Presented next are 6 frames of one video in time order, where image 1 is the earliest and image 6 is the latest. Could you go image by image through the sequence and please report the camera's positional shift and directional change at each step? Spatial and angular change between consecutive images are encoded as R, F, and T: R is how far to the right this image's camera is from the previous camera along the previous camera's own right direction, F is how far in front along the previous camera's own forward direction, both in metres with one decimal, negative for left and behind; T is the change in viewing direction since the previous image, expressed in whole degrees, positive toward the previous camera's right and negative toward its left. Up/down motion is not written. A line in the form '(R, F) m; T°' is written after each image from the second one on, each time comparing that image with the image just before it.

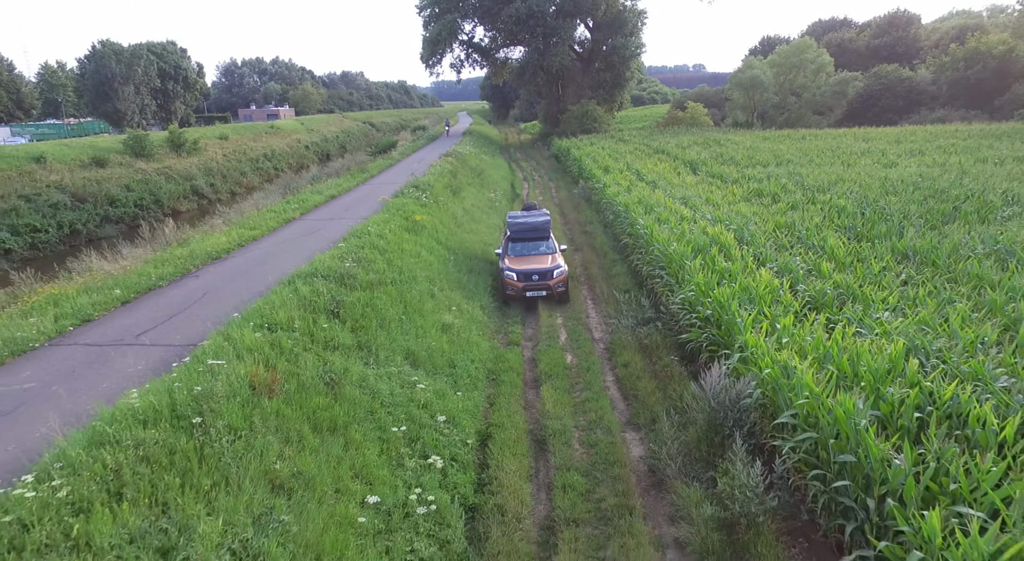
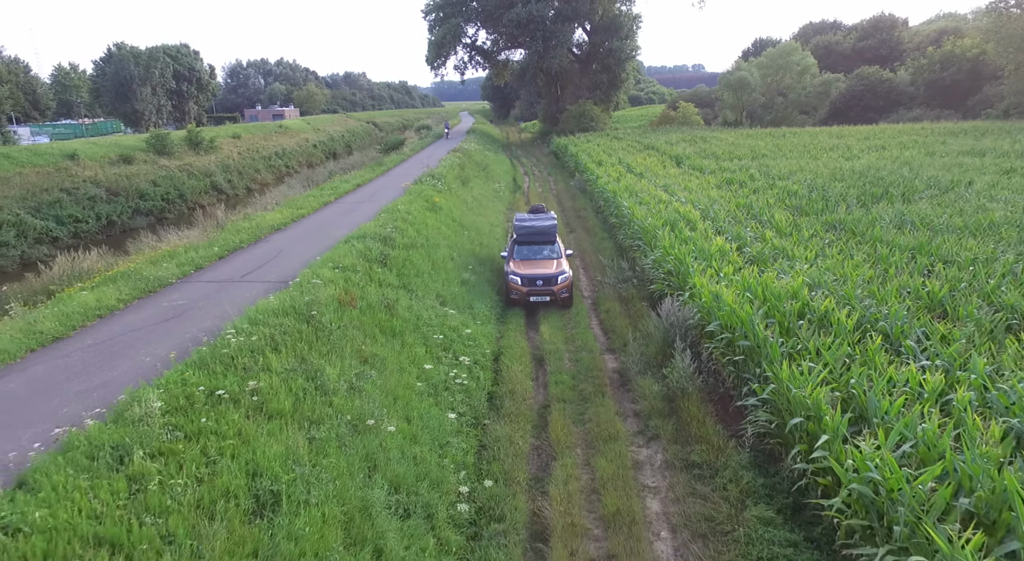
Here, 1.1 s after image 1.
(-0.1, -2.6) m; 0°
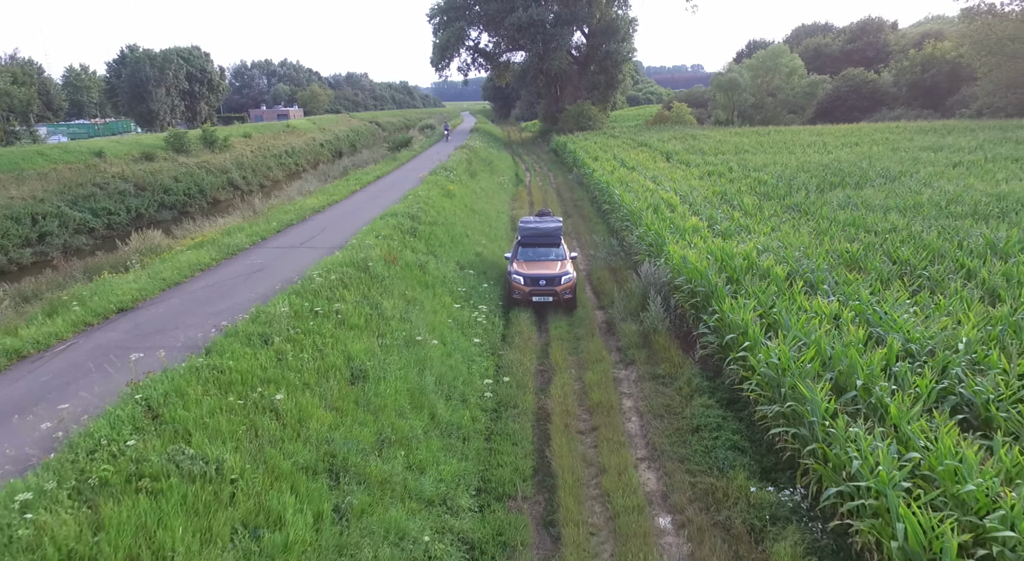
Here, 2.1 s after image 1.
(-0.2, -2.4) m; 0°
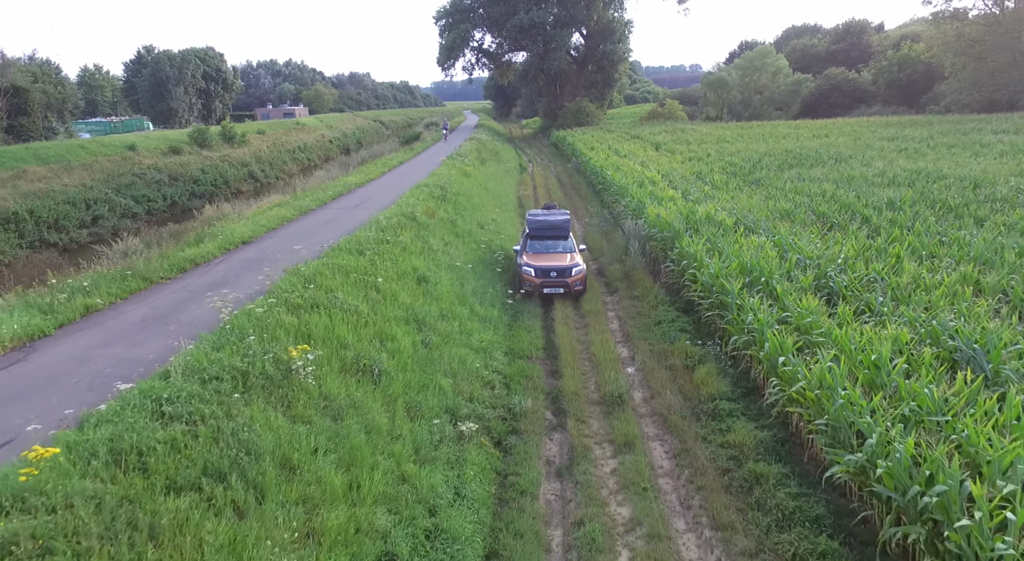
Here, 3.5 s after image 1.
(-0.3, -3.3) m; 0°
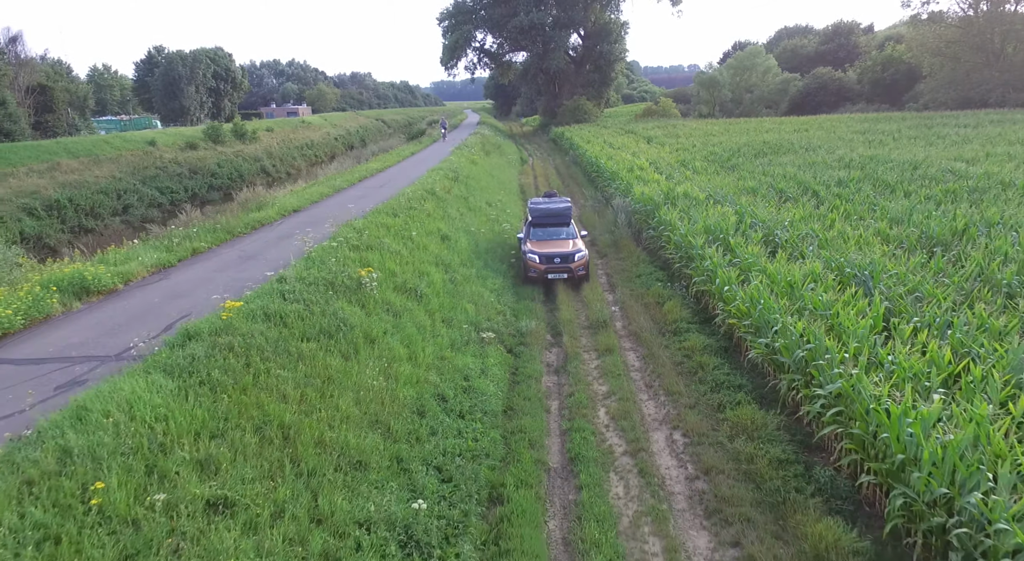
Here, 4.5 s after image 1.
(-0.2, -2.4) m; 0°
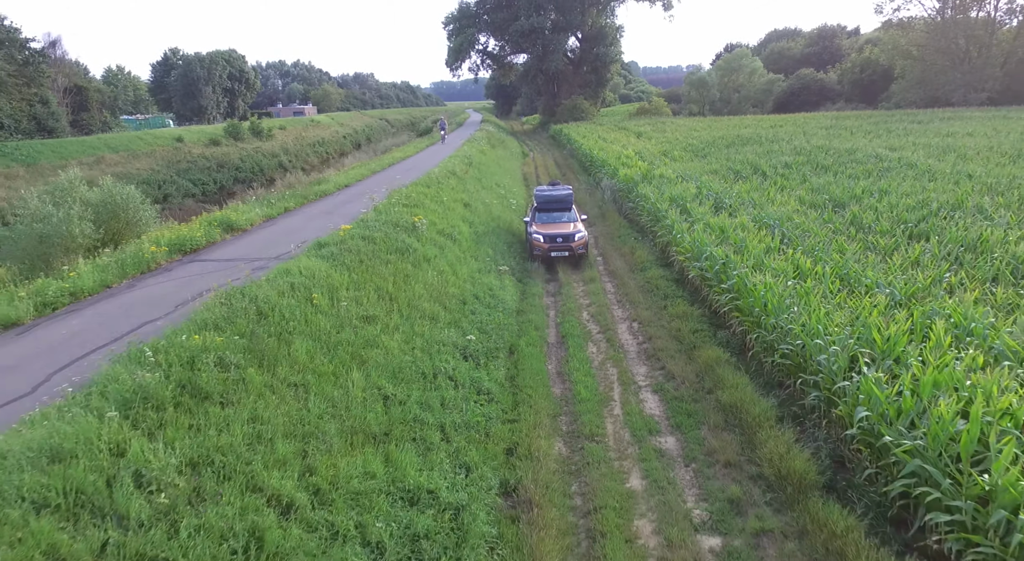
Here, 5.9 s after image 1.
(-0.2, -3.6) m; 0°
